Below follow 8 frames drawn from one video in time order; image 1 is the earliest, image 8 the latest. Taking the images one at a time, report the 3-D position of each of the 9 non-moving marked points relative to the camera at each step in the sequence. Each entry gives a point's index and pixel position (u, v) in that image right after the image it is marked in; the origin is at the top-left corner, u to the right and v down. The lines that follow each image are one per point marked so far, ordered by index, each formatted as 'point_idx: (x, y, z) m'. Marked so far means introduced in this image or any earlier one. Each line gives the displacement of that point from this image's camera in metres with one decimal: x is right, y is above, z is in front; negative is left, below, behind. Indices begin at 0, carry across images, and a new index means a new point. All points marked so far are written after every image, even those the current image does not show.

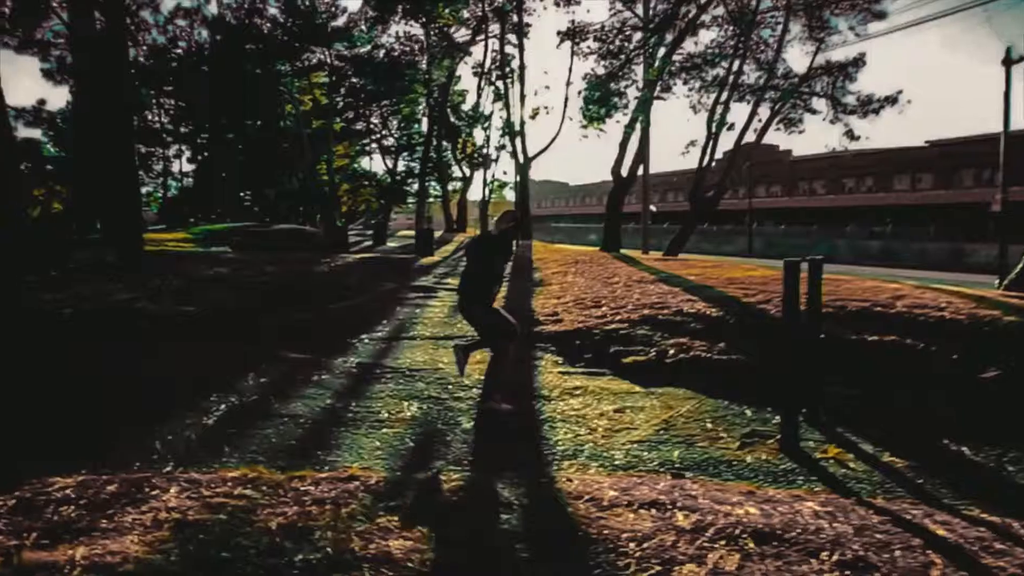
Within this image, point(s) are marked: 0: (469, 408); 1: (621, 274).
0: (-0.4, -1.0, +7.4) m
1: (+2.2, +0.3, +17.7) m
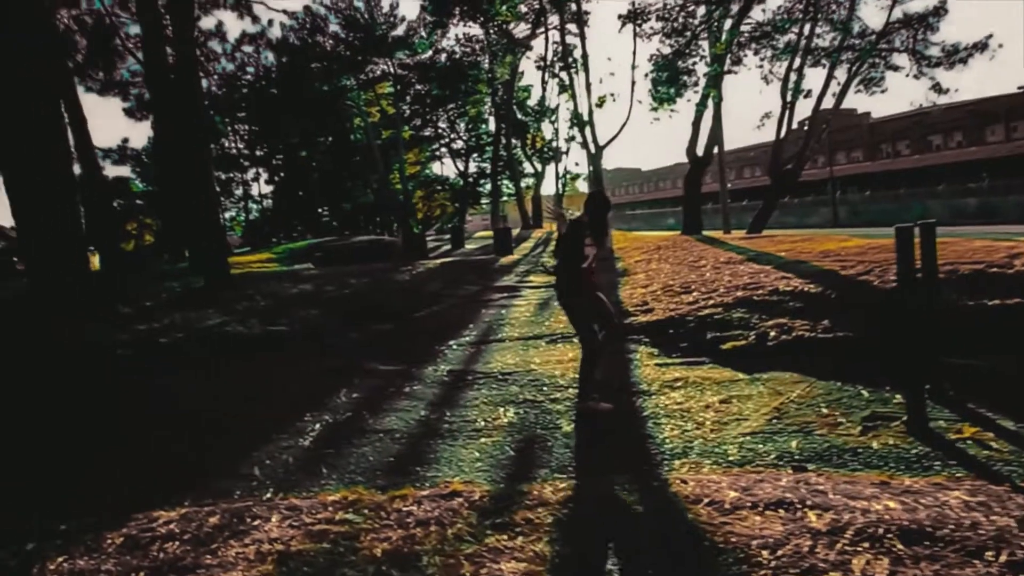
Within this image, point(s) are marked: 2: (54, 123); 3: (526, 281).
0: (+0.5, -1.0, +7.1) m
1: (+3.8, +0.6, +17.1) m
2: (-5.9, +2.1, +11.4) m
3: (+0.3, +0.2, +18.9) m
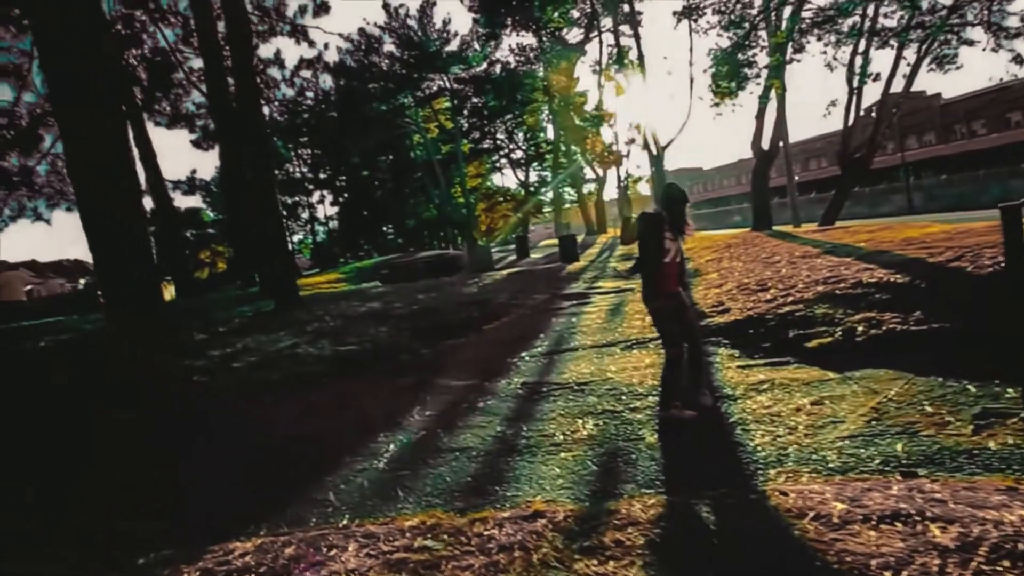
0: (+1.1, -1.0, +6.8) m
1: (+5.1, +0.7, +16.6) m
2: (-5.1, +1.7, +11.6) m
3: (+1.8, 0.0, +18.6) m
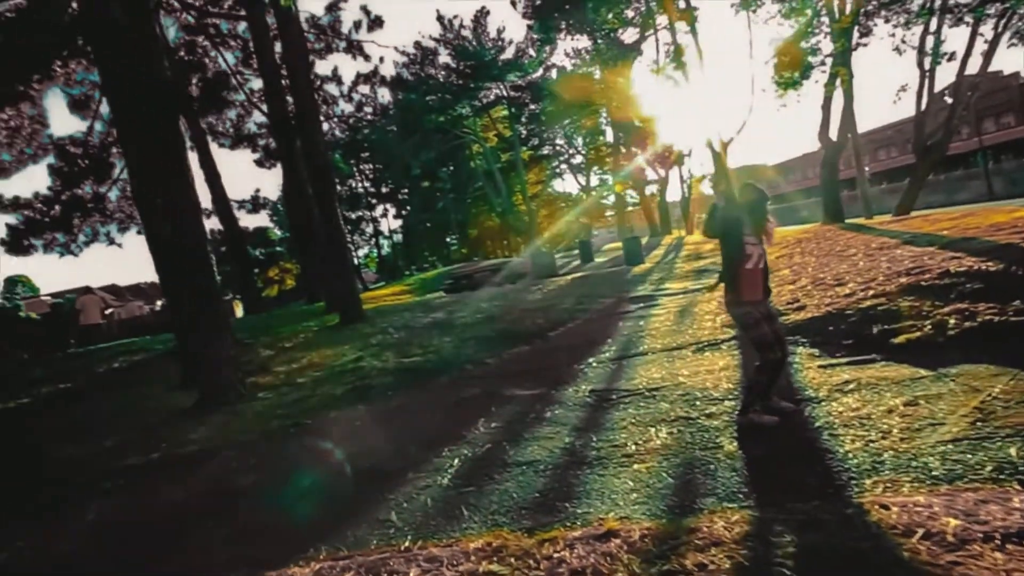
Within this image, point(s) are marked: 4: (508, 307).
0: (+1.6, -1.0, +6.4) m
1: (+6.3, +0.8, +15.8) m
2: (-4.3, +1.5, +11.6) m
3: (+3.1, 0.0, +18.1) m
4: (-0.1, -0.4, +18.5) m
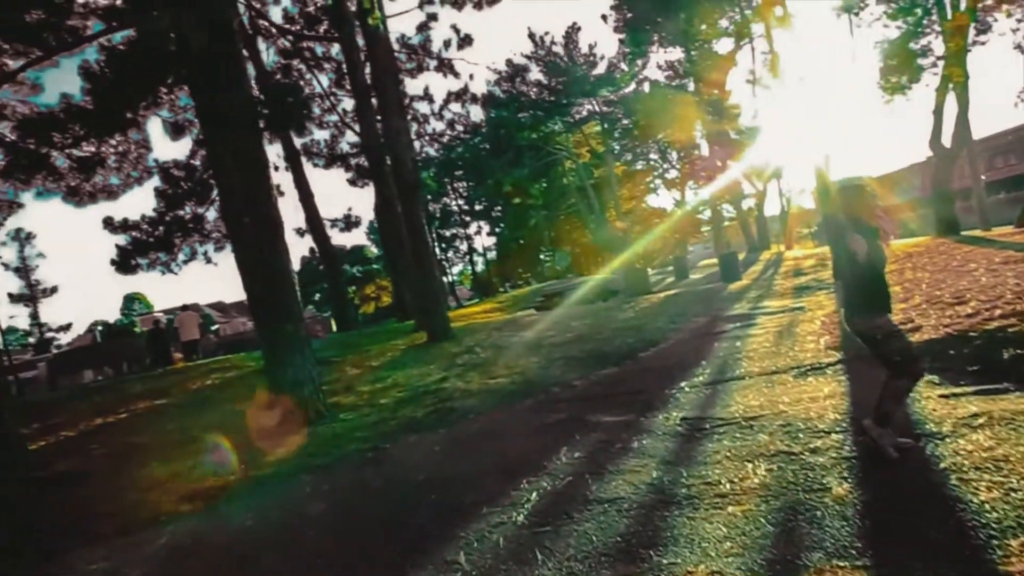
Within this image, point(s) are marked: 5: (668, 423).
0: (+2.1, -1.1, +5.7) m
1: (+7.8, +0.5, +14.6) m
2: (-3.2, +1.2, +11.6) m
3: (+4.9, -0.4, +17.2) m
4: (+1.8, -0.8, +17.9) m
5: (+1.4, -1.2, +8.1) m
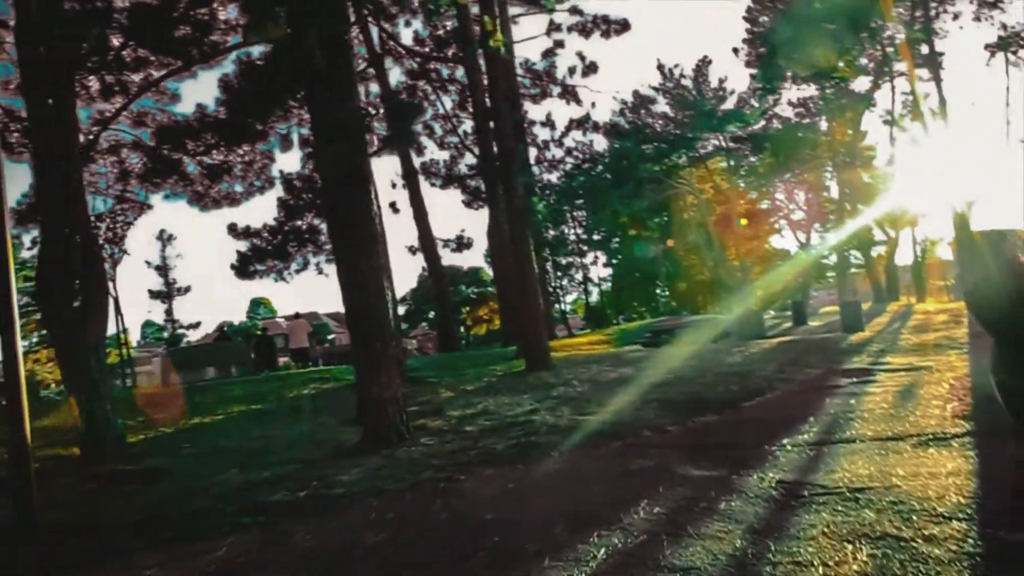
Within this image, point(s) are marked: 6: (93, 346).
0: (+2.5, -1.5, +4.9) m
1: (+9.3, -0.6, +13.0) m
2: (-1.9, +1.0, +11.4) m
3: (+6.8, -1.4, +15.9) m
4: (+3.7, -1.6, +17.0) m
5: (+2.1, -1.6, +7.3) m
6: (-5.9, -0.8, +12.2) m
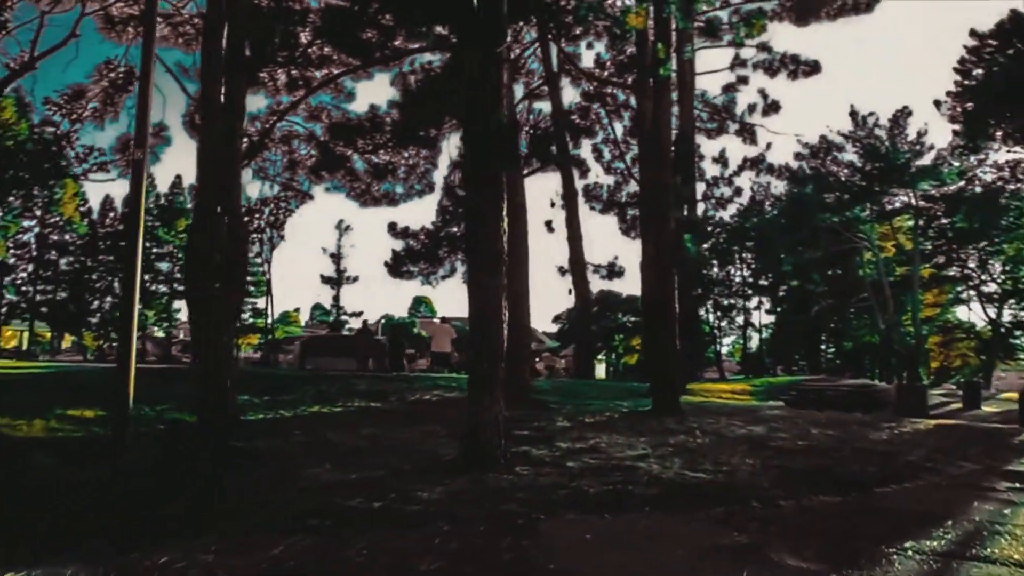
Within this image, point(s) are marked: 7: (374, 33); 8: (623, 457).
0: (+2.5, -2.0, +3.9) m
1: (+10.8, -2.4, +10.7) m
2: (-0.2, +0.8, +11.2) m
3: (+8.7, -2.9, +14.0) m
4: (+5.9, -2.7, +15.7) m
5: (+2.6, -2.2, +6.4) m
6: (-4.2, -0.5, +12.6) m
7: (-3.1, +5.4, +18.4) m
8: (+1.6, -2.4, +12.4) m
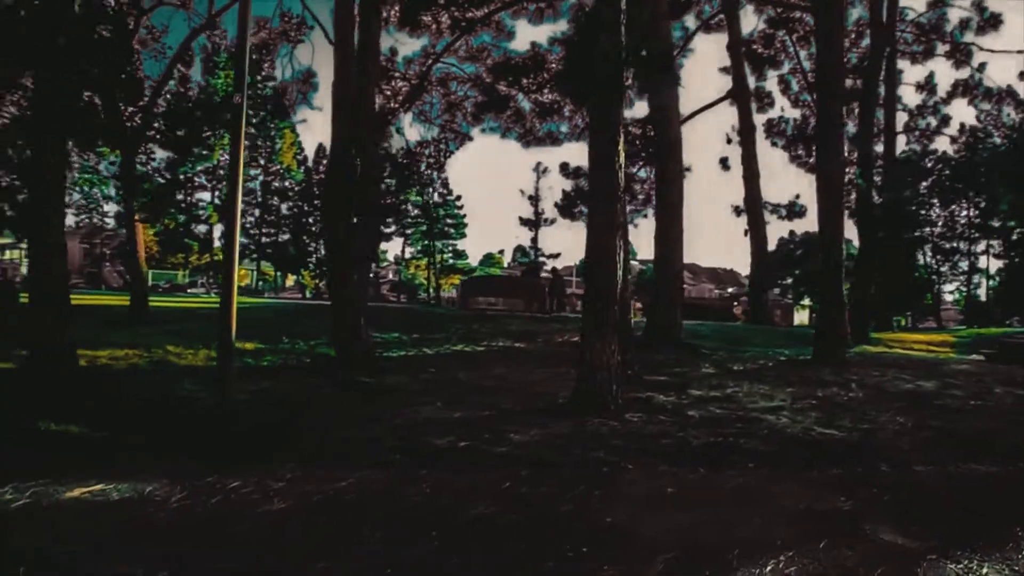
0: (+2.2, -1.8, +3.2) m
1: (+11.8, -1.8, +7.8) m
2: (+1.3, +1.5, +10.7) m
3: (+10.5, -2.1, +11.5) m
4: (+8.2, -1.8, +13.8) m
5: (+2.8, -1.8, +5.6) m
6: (-2.3, +0.4, +13.1) m
7: (+0.1, +6.6, +18.0) m
8: (+3.3, -1.6, +11.6) m
